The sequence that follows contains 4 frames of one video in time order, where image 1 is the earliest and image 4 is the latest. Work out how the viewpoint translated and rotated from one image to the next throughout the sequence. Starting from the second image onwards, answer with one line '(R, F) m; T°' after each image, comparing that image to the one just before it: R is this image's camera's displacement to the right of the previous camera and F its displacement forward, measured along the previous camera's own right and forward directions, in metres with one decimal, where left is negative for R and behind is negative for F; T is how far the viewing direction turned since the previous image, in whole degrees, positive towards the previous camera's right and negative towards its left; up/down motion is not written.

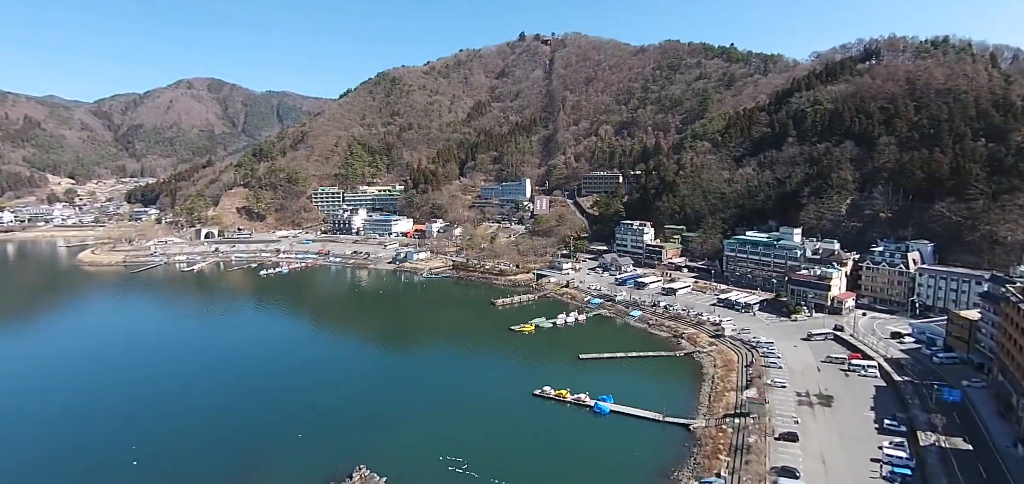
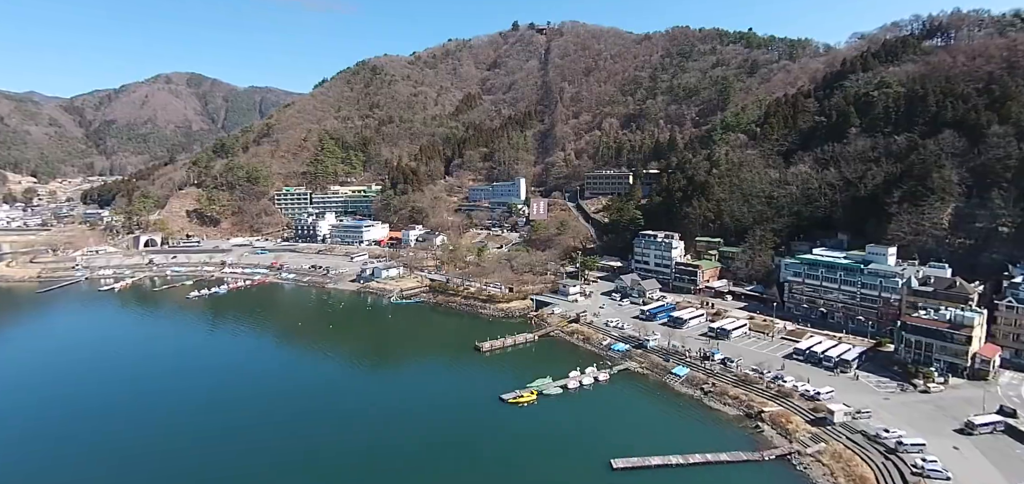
(0.0, +7.2) m; +1°
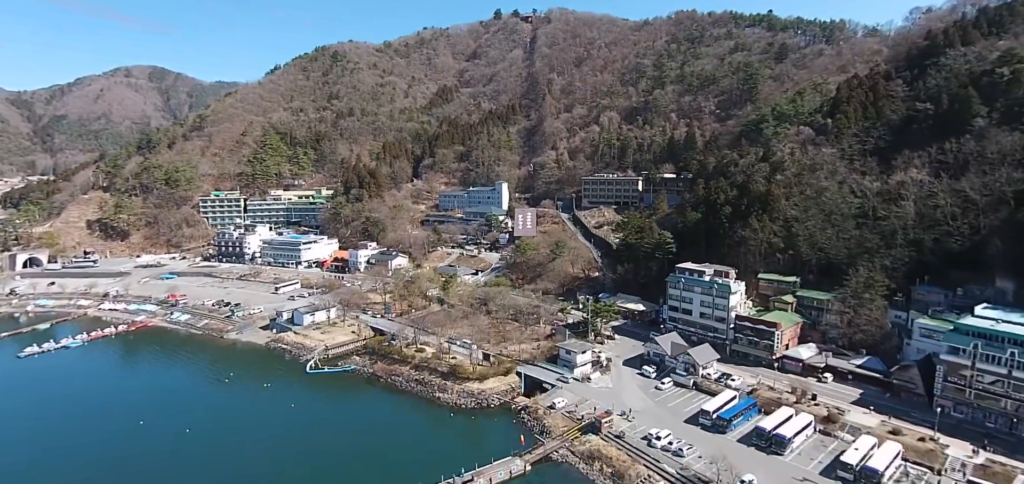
(+0.2, +8.9) m; +2°
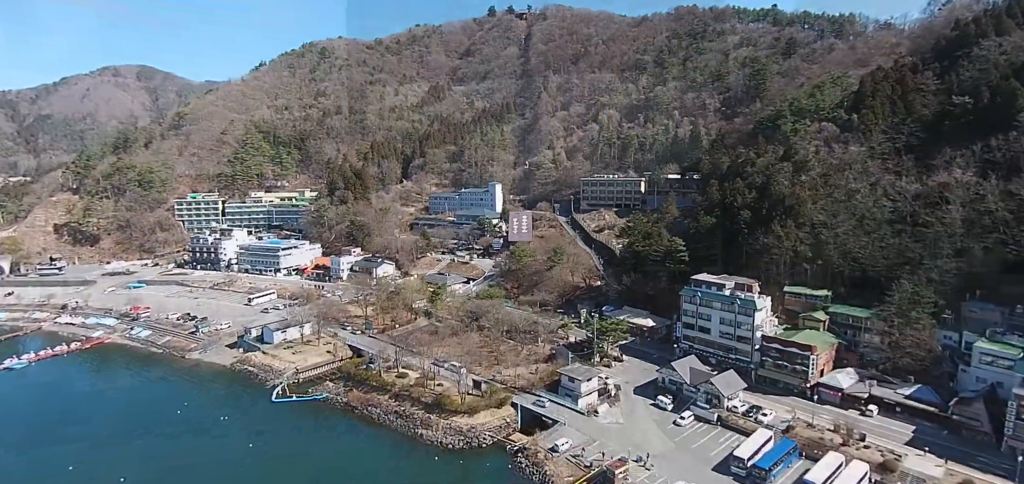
(0.0, +2.1) m; +1°
